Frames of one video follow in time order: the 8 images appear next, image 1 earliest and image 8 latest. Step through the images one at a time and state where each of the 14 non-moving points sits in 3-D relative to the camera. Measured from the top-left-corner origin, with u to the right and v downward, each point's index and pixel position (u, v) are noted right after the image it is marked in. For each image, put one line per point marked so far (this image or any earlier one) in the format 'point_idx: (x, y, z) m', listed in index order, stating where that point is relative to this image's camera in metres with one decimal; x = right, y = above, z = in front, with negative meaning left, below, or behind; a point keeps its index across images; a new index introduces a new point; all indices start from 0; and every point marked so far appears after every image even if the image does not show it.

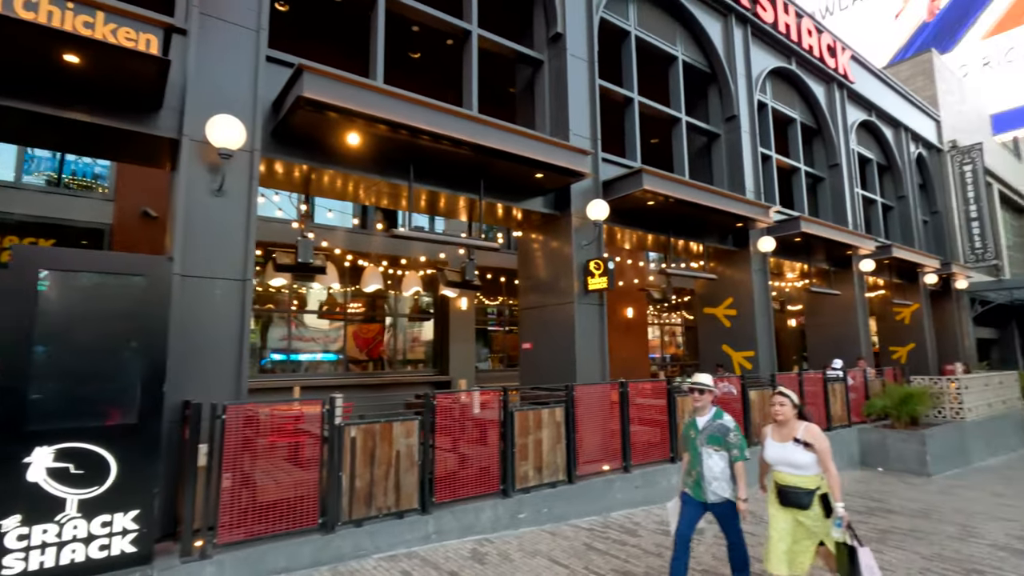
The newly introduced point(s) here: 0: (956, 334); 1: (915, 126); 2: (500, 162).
0: (+15.9, -1.6, +19.2) m
1: (+14.5, +5.9, +19.3) m
2: (-0.2, +1.8, +7.7) m
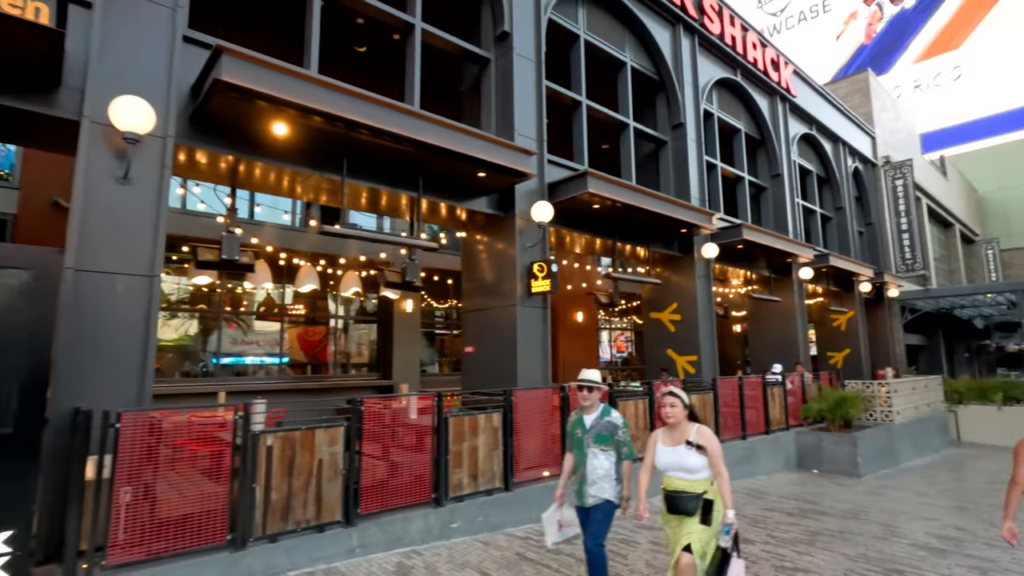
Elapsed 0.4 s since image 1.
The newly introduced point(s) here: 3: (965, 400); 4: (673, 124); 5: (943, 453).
0: (+14.1, -2.0, +20.1) m
1: (+12.8, +5.6, +20.2) m
2: (-1.0, +1.8, +7.5) m
3: (+15.1, -3.7, +17.9) m
4: (+3.7, +3.8, +12.4) m
5: (+11.8, -4.5, +14.8) m
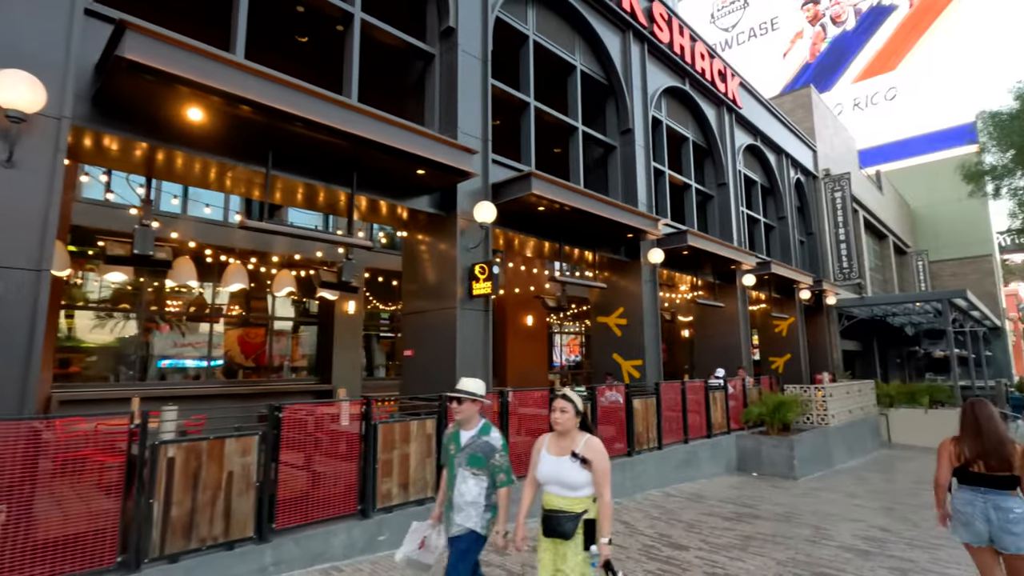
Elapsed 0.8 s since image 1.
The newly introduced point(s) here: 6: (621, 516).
0: (+12.2, -2.3, +20.9) m
1: (+11.0, +5.3, +21.0) m
2: (-1.8, +1.8, +7.2) m
3: (+13.4, -4.0, +18.8) m
4: (+2.5, +3.7, +12.5) m
5: (+10.4, -4.8, +15.4) m
6: (+1.6, -3.3, +7.8) m
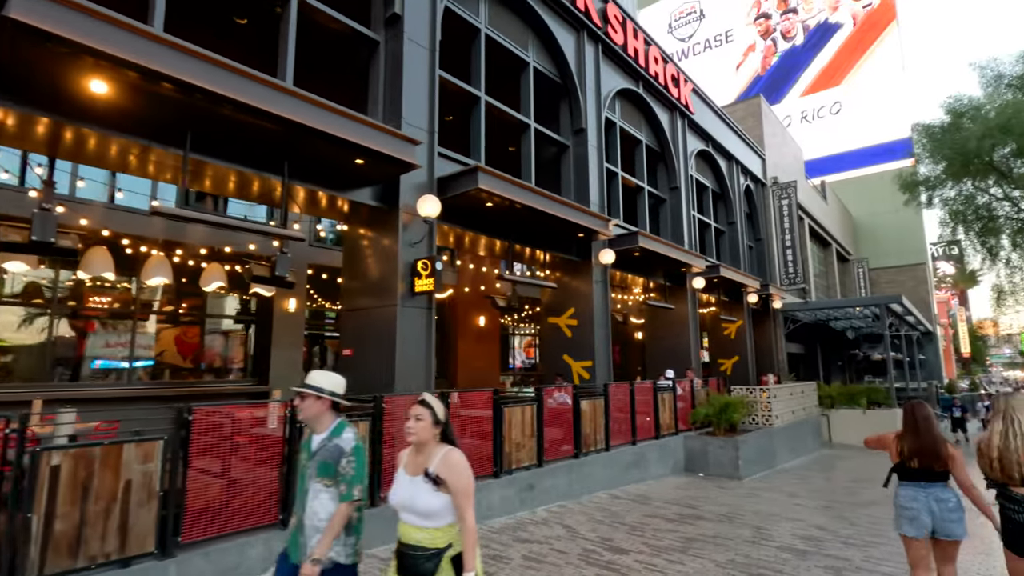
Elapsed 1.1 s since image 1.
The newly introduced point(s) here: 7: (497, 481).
0: (+10.4, -2.4, +21.5) m
1: (+9.3, +5.1, +21.5) m
2: (-2.6, +1.9, +6.8) m
3: (+11.7, -4.2, +19.4) m
4: (+1.4, +3.7, +12.4) m
5: (+8.9, -4.9, +15.8) m
6: (+0.7, -3.3, +7.6) m
7: (-0.2, -2.8, +7.7) m
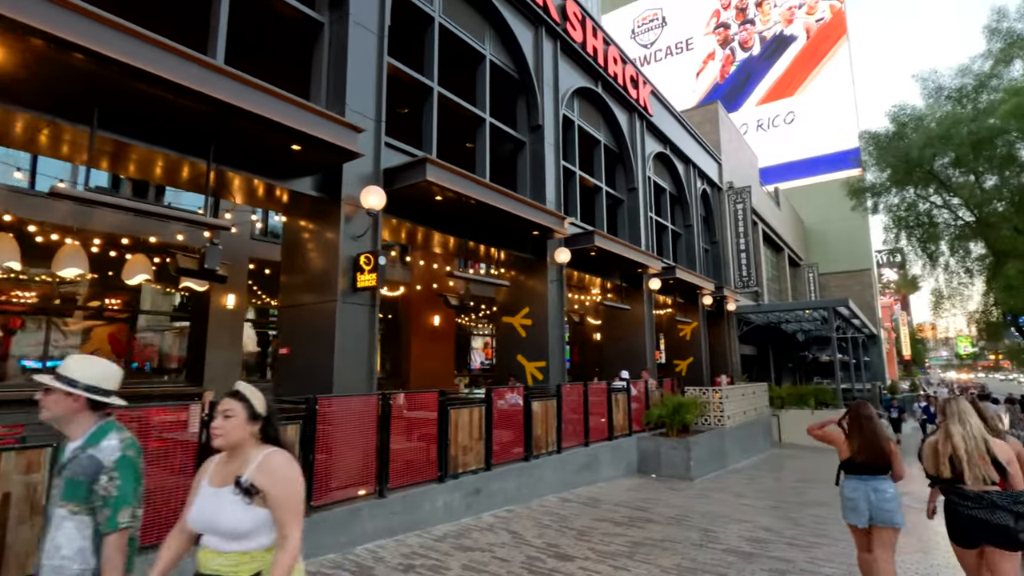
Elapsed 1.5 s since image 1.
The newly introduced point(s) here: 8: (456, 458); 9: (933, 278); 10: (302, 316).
0: (+8.7, -2.5, +21.8) m
1: (+7.7, +5.0, +21.8) m
2: (-3.2, +1.9, +6.4) m
3: (+10.1, -4.3, +19.9) m
4: (+0.4, +3.7, +12.2) m
5: (+7.6, -5.0, +16.1) m
6: (0.0, -3.2, +7.3) m
7: (-1.0, -2.7, +7.4) m
8: (-0.8, -2.5, +7.8) m
9: (+10.9, +0.2, +13.8) m
10: (-3.0, -0.4, +7.6) m
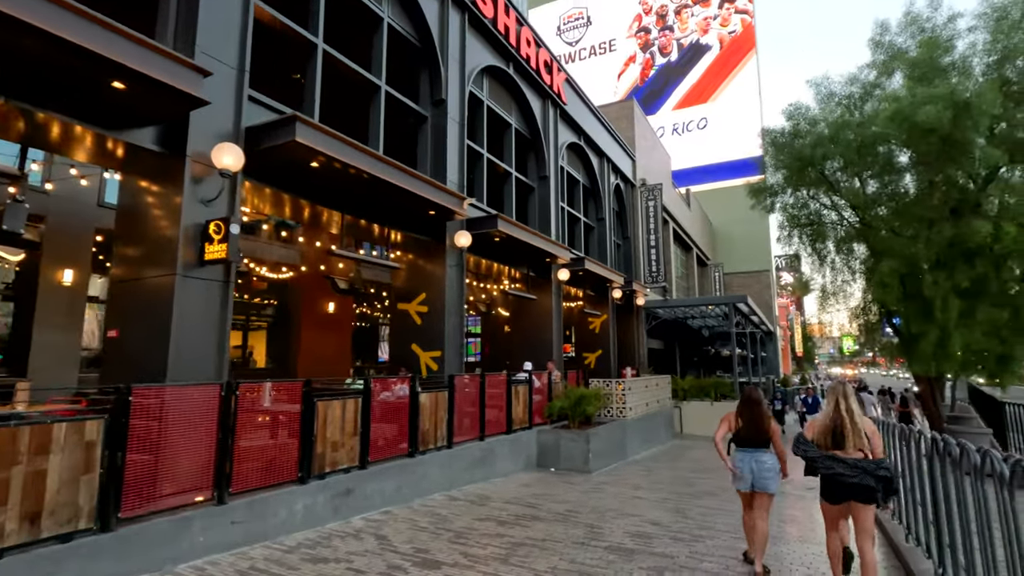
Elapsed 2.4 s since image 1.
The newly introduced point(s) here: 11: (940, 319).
0: (+5.0, -2.3, +22.2) m
1: (+4.2, +5.3, +21.9) m
2: (-4.5, +2.3, +5.1) m
3: (+6.7, -4.1, +20.4) m
4: (-1.7, +4.0, +11.4) m
5: (+4.7, -4.8, +16.3) m
6: (-1.6, -3.0, +6.6) m
7: (-2.6, -2.4, +6.5) m
8: (-2.4, -2.2, +6.9) m
9: (+8.4, +0.3, +14.5) m
10: (-4.5, 0.0, +6.4) m
11: (+9.1, -0.7, +11.4) m
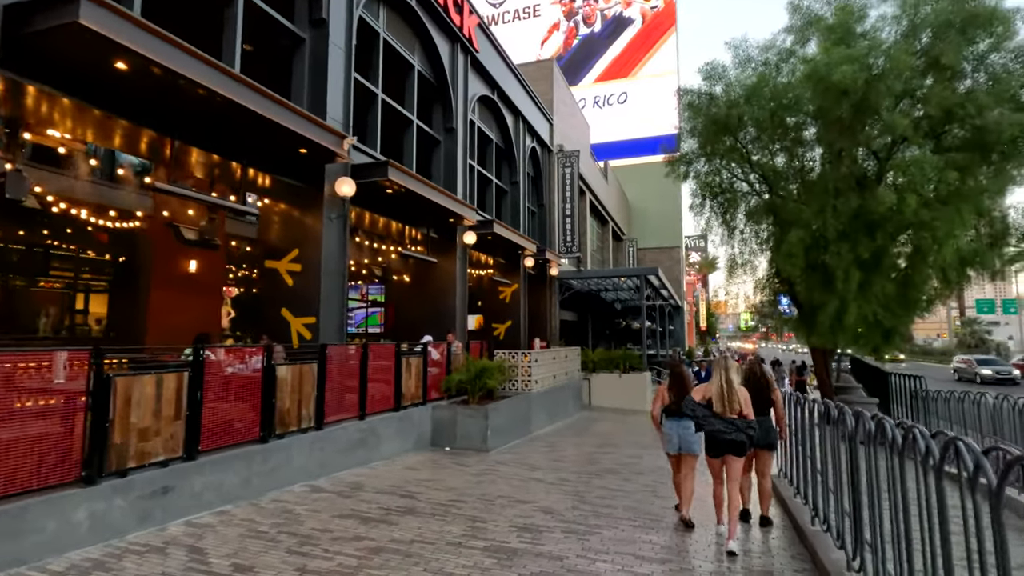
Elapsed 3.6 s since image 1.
0: (+1.4, -1.1, +21.5) m
1: (+0.8, +6.5, +20.8) m
2: (-5.5, +2.8, +3.1) m
3: (+3.2, -3.0, +20.1) m
4: (-3.6, +4.8, +9.6) m
5: (+1.8, -3.8, +15.8) m
6: (-3.0, -2.4, +5.2) m
7: (-3.9, -1.9, +4.9) m
8: (-3.8, -1.6, +5.3) m
9: (+5.8, +1.1, +14.3) m
10: (-5.8, +0.6, +4.4) m
11: (+7.0, -0.1, +11.4) m
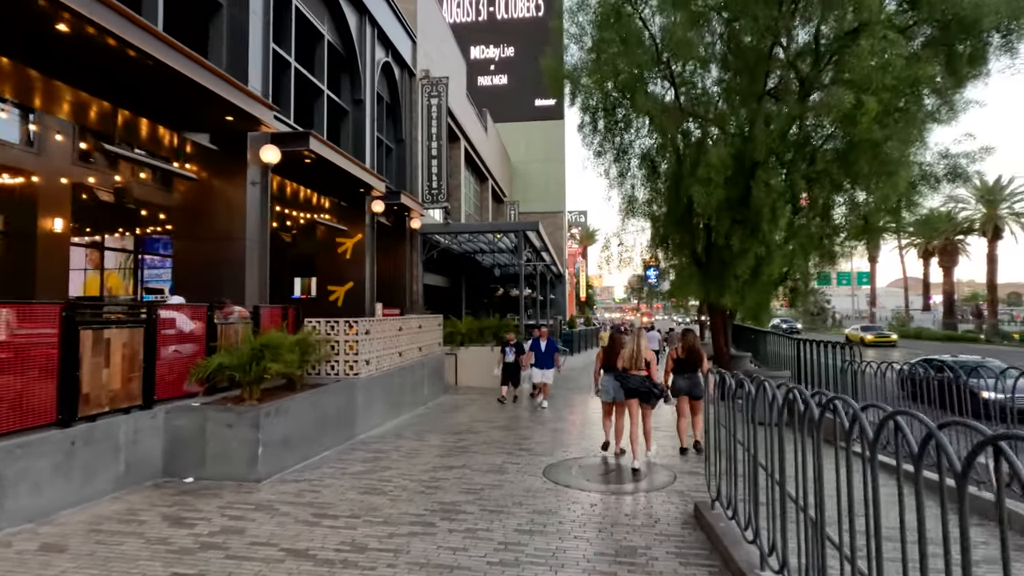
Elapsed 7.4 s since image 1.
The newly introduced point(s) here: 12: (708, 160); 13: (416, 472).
0: (-3.5, +0.4, +17.4) m
1: (-3.8, +7.9, +16.2) m
2: (-6.3, +3.3, -2.2) m
3: (-1.4, -1.7, +16.5) m
4: (-5.7, +5.7, +4.5) m
5: (-1.9, -2.7, +12.0) m
6: (-4.3, -1.8, +0.6) m
7: (-5.2, -1.2, +0.2) m
8: (-5.2, -0.9, +0.5) m
9: (+2.4, +2.2, +11.2) m
10: (-6.9, +1.2, -0.8) m
11: (+4.1, +0.9, +8.6) m
12: (+3.2, +2.0, +8.6) m
13: (-1.2, -2.3, +6.8) m
